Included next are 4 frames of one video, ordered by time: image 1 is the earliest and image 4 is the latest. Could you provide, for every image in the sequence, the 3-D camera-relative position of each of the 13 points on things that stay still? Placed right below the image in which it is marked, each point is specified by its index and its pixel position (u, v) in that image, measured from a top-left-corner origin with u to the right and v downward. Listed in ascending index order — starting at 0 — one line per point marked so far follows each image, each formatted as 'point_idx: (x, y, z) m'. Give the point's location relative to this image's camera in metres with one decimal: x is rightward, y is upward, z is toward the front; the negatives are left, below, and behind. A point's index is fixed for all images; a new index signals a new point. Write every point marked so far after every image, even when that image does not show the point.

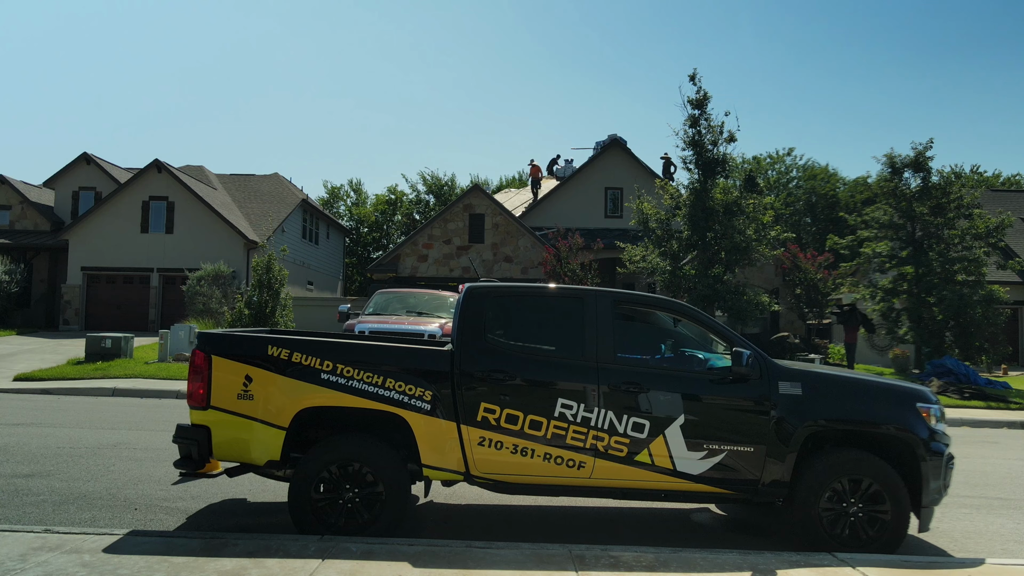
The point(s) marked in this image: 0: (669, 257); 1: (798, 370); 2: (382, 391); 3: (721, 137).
0: (+3.1, +0.6, +14.9) m
1: (+1.4, -0.4, +3.8) m
2: (-0.6, -0.5, +3.6) m
3: (+4.0, +2.9, +14.6) m
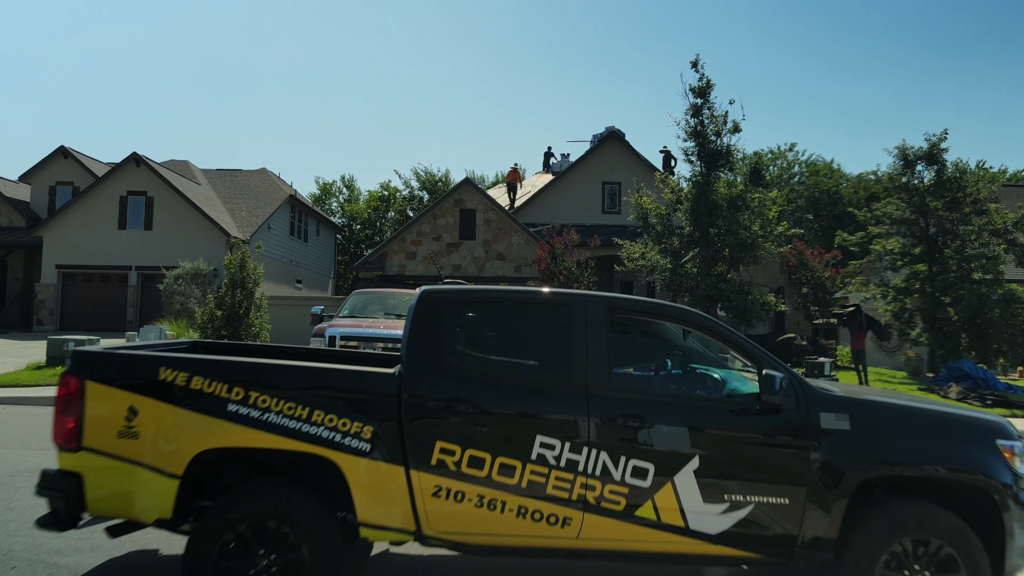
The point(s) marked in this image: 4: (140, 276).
0: (+2.9, +0.6, +14.1) m
1: (+1.3, -0.4, +3.0) m
2: (-0.7, -0.5, +2.8) m
3: (+3.8, +2.9, +13.8) m
4: (-9.6, +0.3, +19.8) m
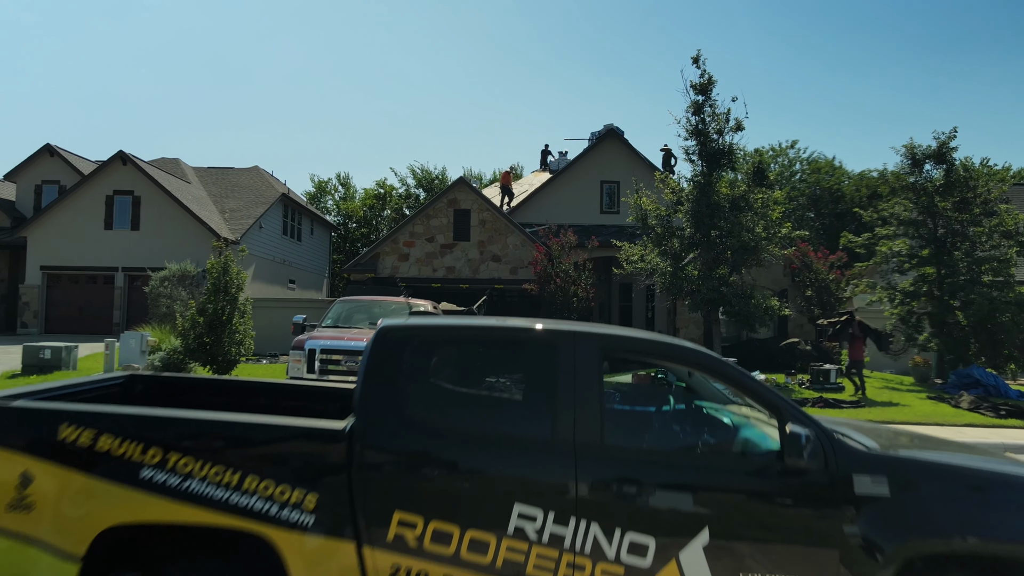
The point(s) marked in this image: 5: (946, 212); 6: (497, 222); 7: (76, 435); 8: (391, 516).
0: (+2.8, +0.6, +13.6) m
1: (+1.2, -0.5, +2.5) m
2: (-0.8, -0.6, +2.3) m
3: (+3.7, +2.8, +13.3) m
4: (-9.7, +0.3, +19.3) m
5: (+8.0, +1.4, +14.1) m
6: (-0.3, +1.4, +16.7) m
7: (-1.3, -0.4, +2.3) m
8: (-0.4, -0.7, +2.3) m
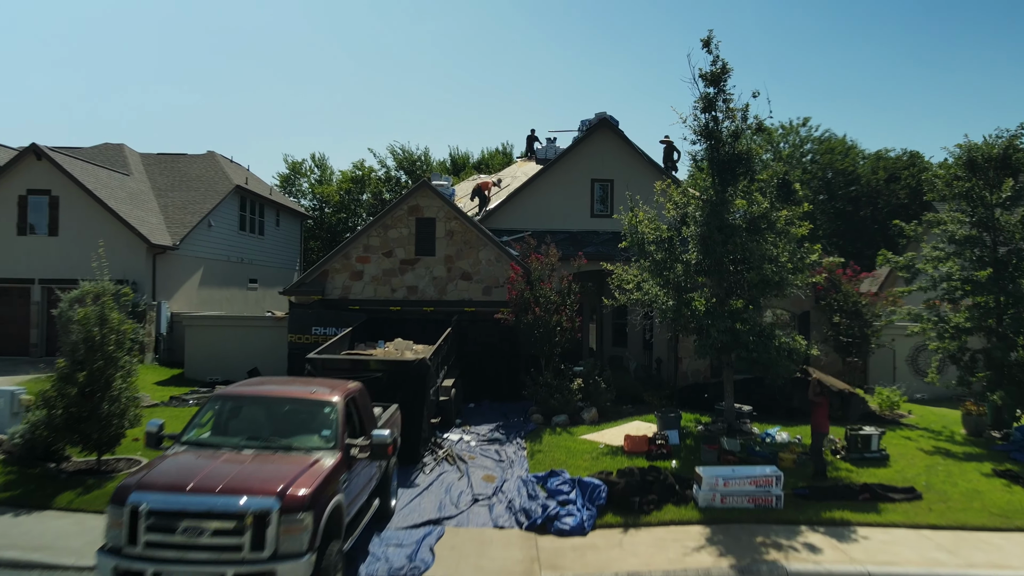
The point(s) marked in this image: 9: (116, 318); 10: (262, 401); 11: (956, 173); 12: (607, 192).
0: (+2.3, 0.0, +11.0) m
1: (+0.7, -1.6, 0.0) m
2: (-1.3, -1.7, -0.2) m
3: (+3.2, +2.3, +10.7) m
4: (-10.2, -0.1, +16.8) m
5: (+7.5, +0.9, +11.5) m
6: (-0.8, +1.0, +14.1) m
7: (-1.8, -1.5, -0.2) m
8: (-0.8, -1.7, -0.2) m
9: (-4.7, -0.3, +9.1) m
10: (-2.1, -1.0, +6.5) m
11: (+7.0, +1.8, +12.1) m
12: (+2.0, +2.0, +16.2) m
